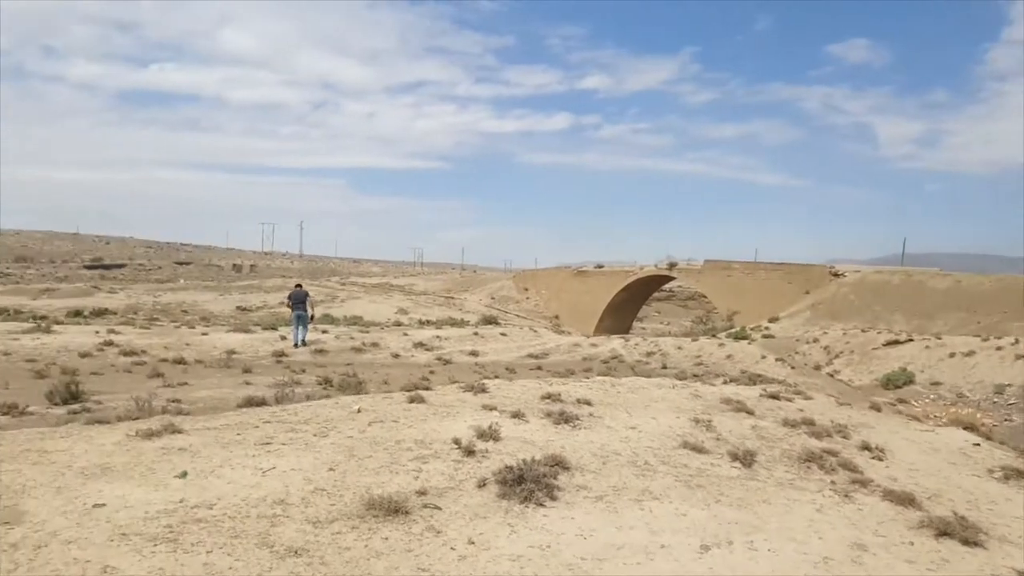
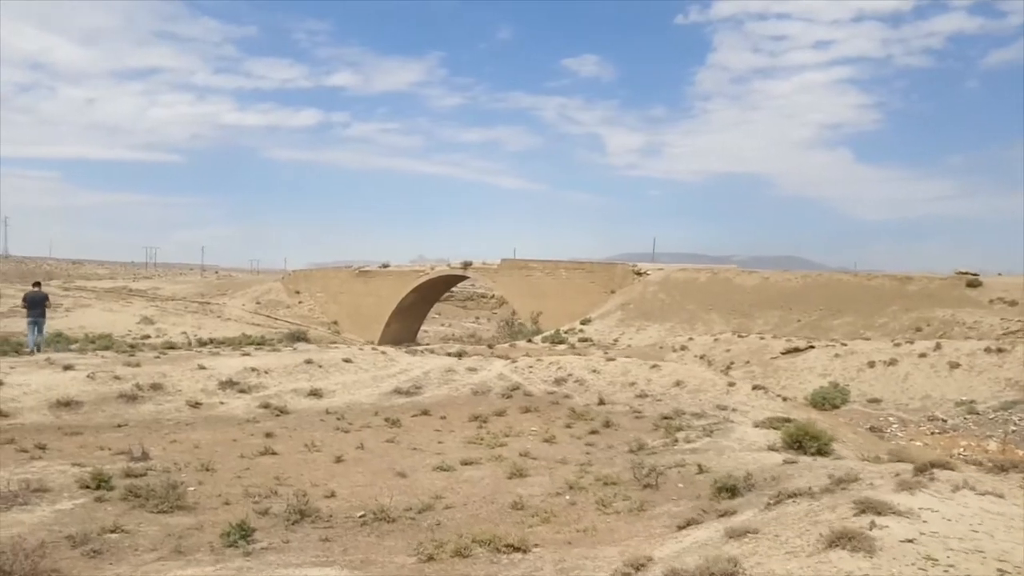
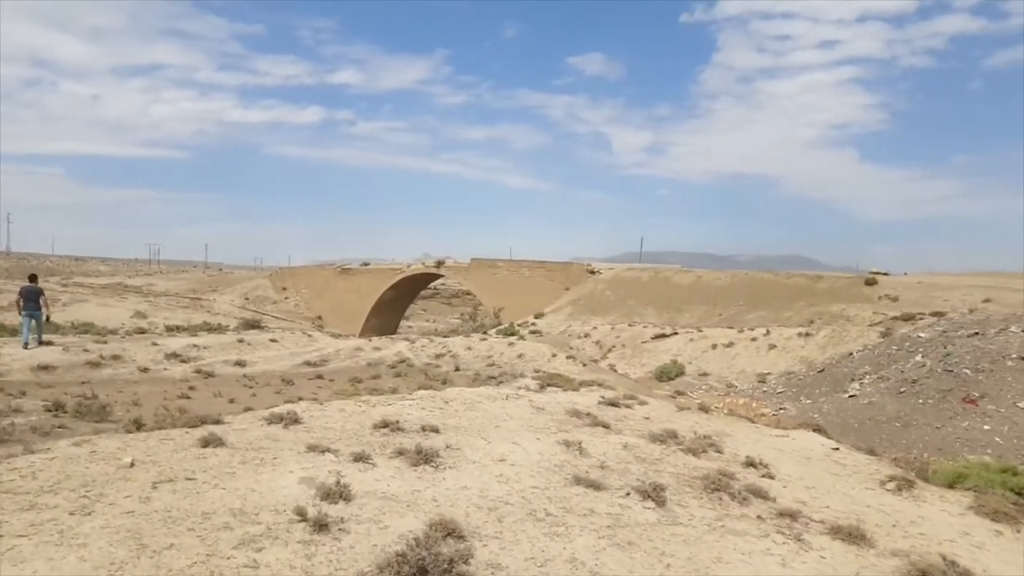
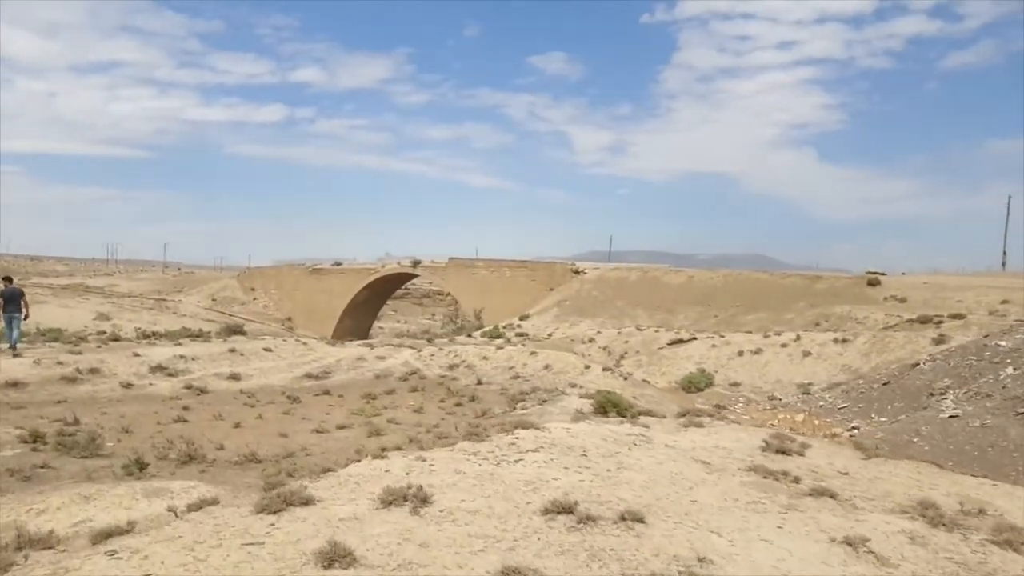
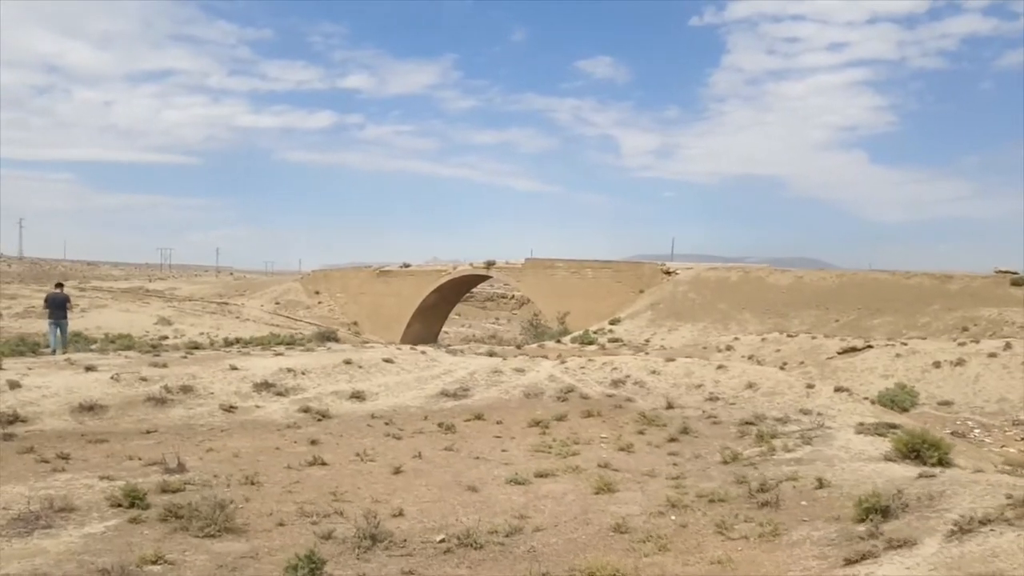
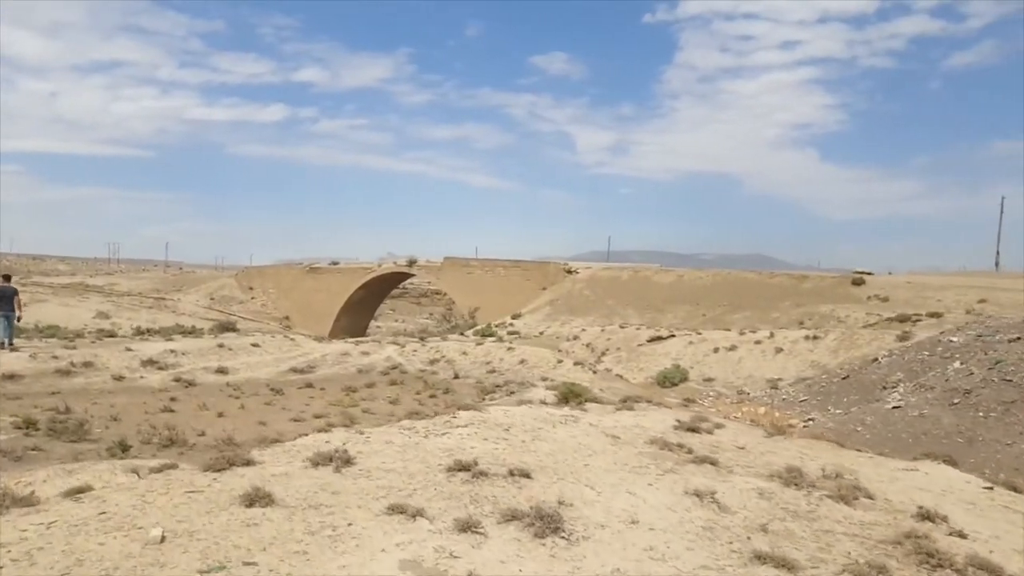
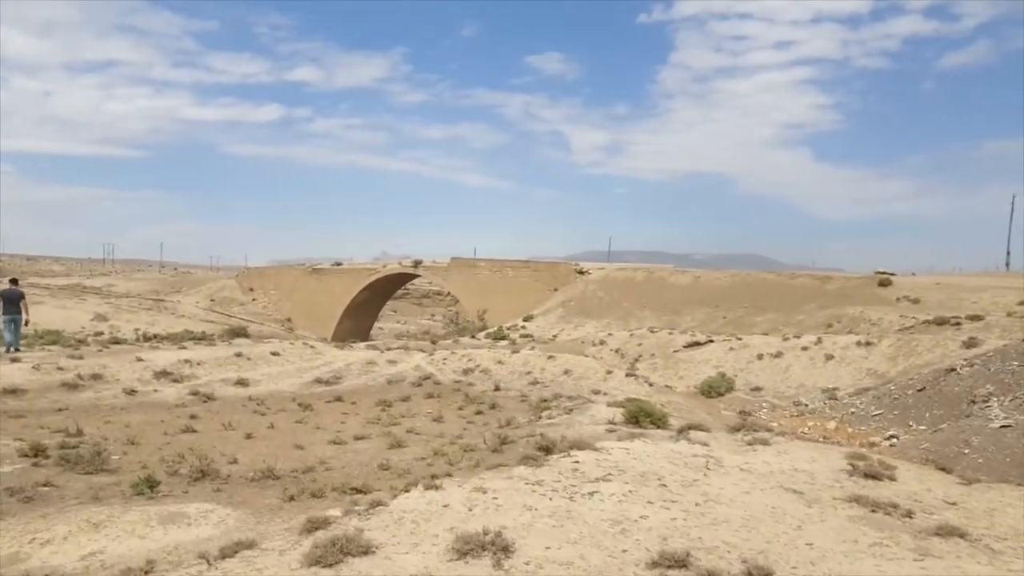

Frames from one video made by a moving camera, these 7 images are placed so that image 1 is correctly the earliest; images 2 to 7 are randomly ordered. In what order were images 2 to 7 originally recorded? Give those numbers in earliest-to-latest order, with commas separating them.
3, 6, 4, 7, 2, 5
